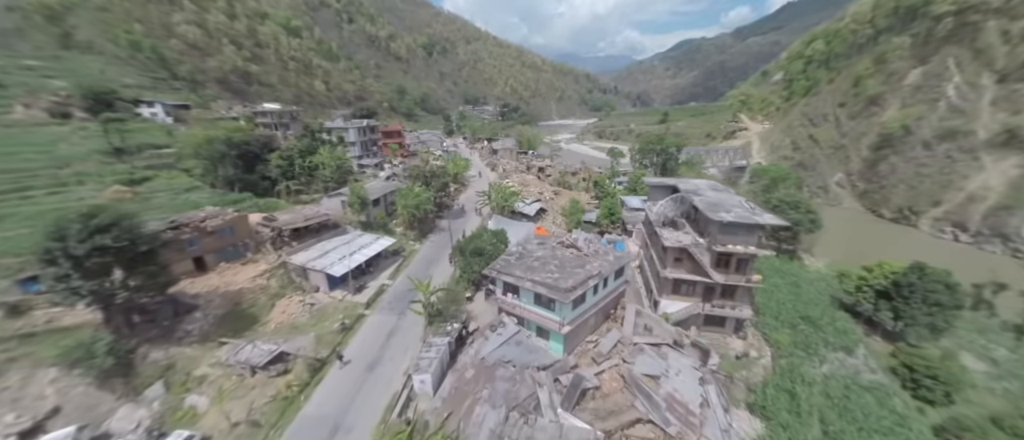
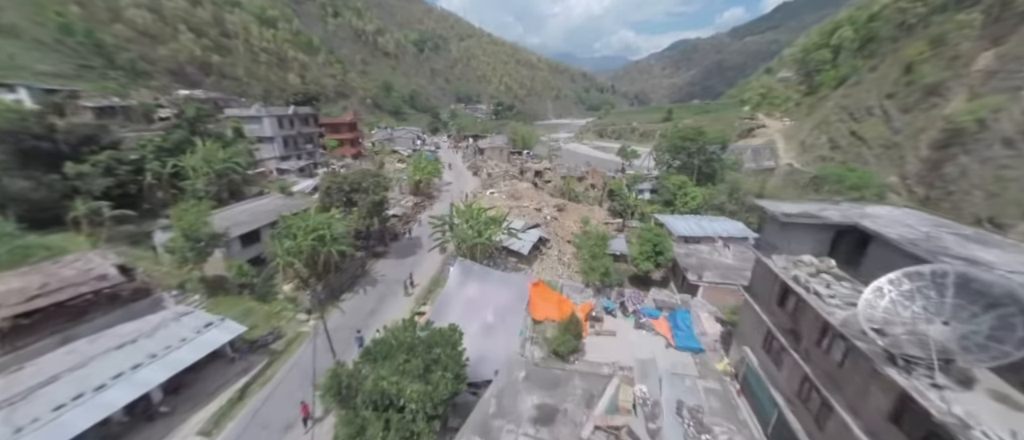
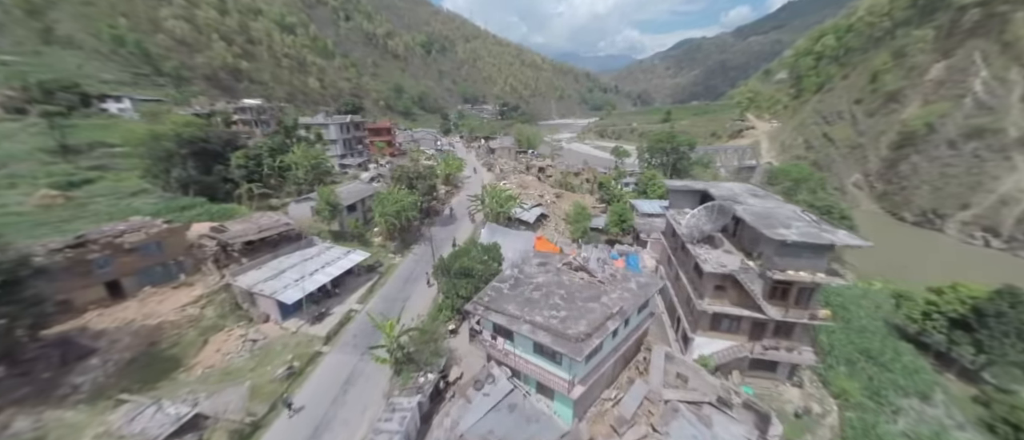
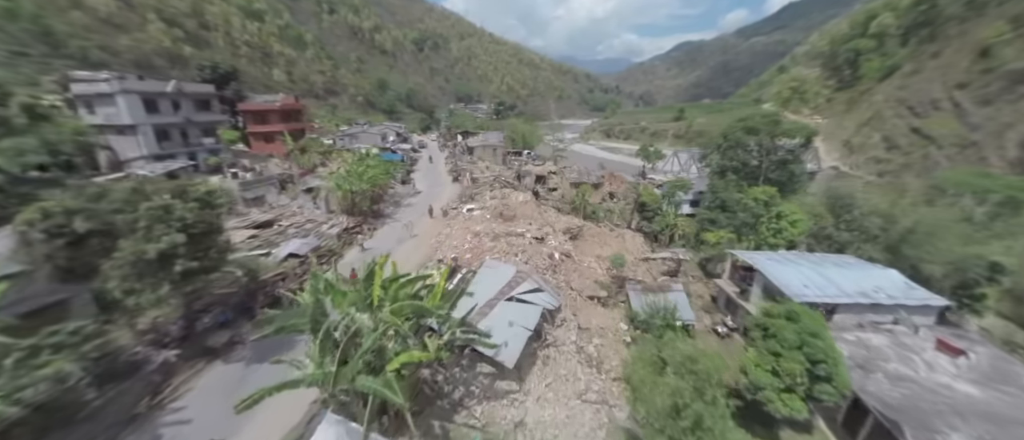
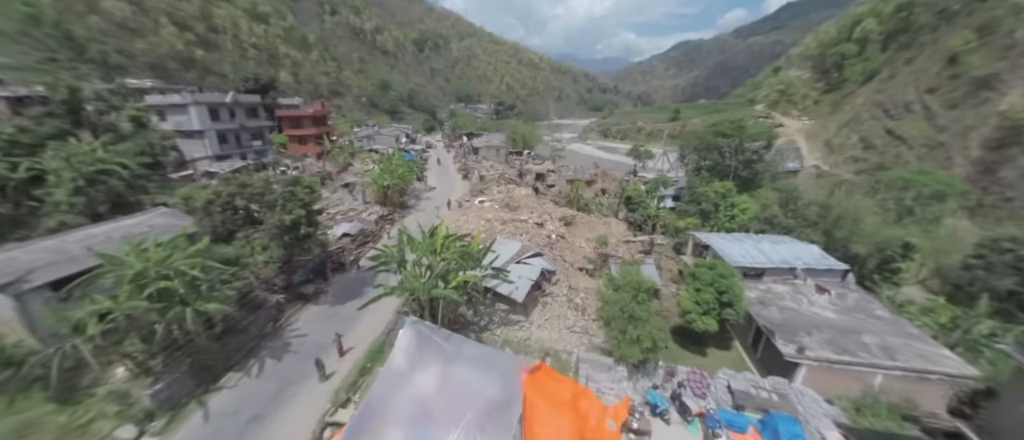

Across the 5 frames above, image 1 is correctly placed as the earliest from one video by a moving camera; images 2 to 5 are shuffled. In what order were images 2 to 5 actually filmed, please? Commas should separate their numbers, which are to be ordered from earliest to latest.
3, 2, 5, 4
